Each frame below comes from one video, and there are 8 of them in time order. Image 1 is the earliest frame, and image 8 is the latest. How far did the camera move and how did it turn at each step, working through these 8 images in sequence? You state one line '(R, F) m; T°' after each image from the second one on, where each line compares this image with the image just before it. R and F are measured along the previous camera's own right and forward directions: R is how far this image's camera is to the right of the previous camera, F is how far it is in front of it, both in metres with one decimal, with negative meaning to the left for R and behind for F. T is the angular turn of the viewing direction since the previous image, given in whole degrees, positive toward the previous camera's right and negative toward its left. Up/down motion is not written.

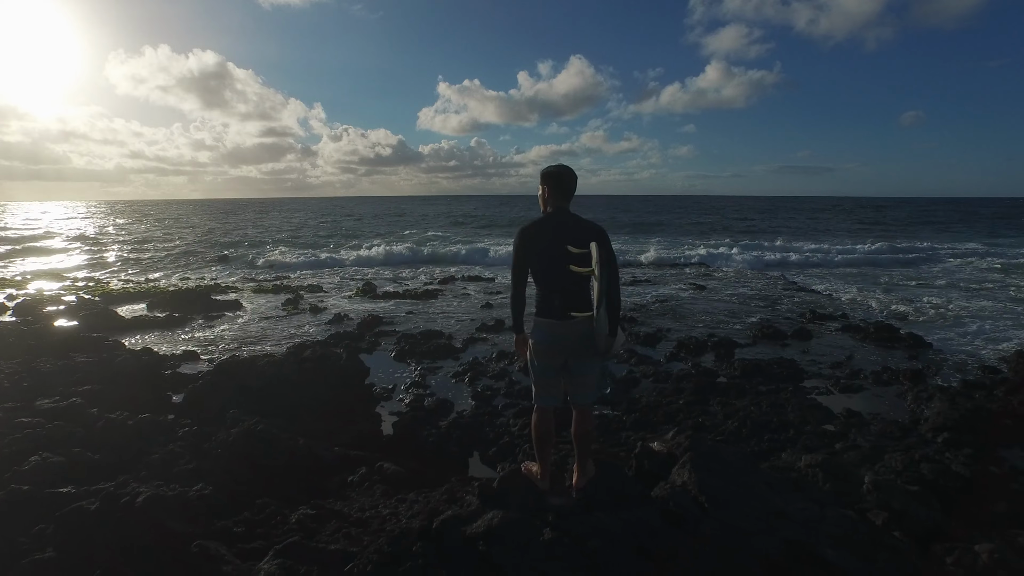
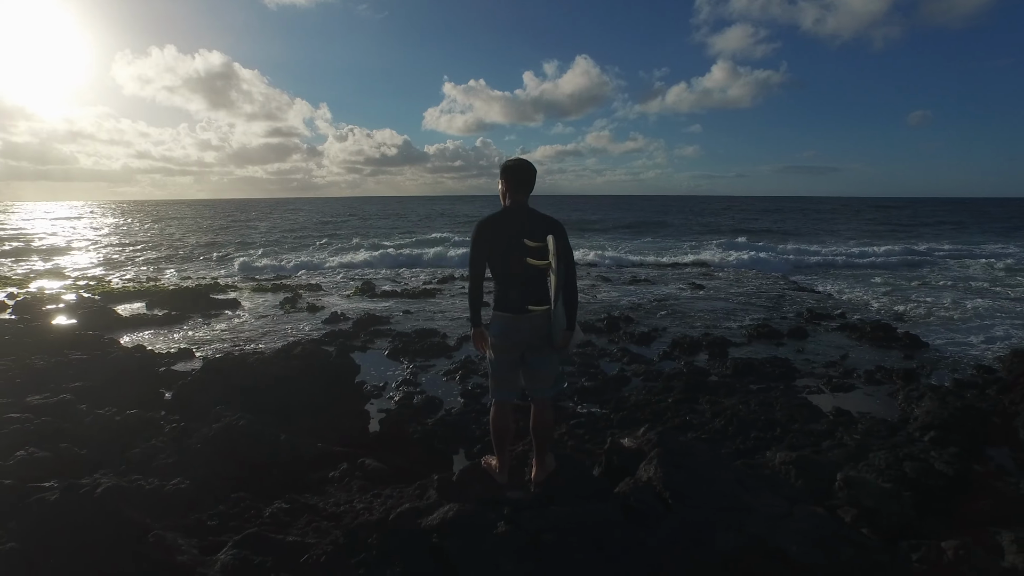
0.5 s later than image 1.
(+0.2, 0.0) m; 0°
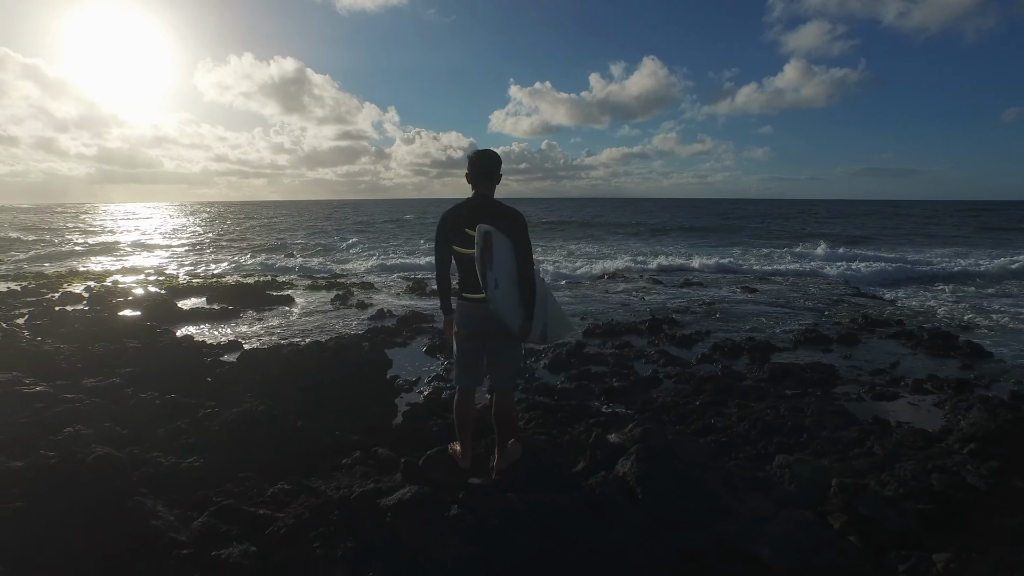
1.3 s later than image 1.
(+0.4, -0.1) m; -5°
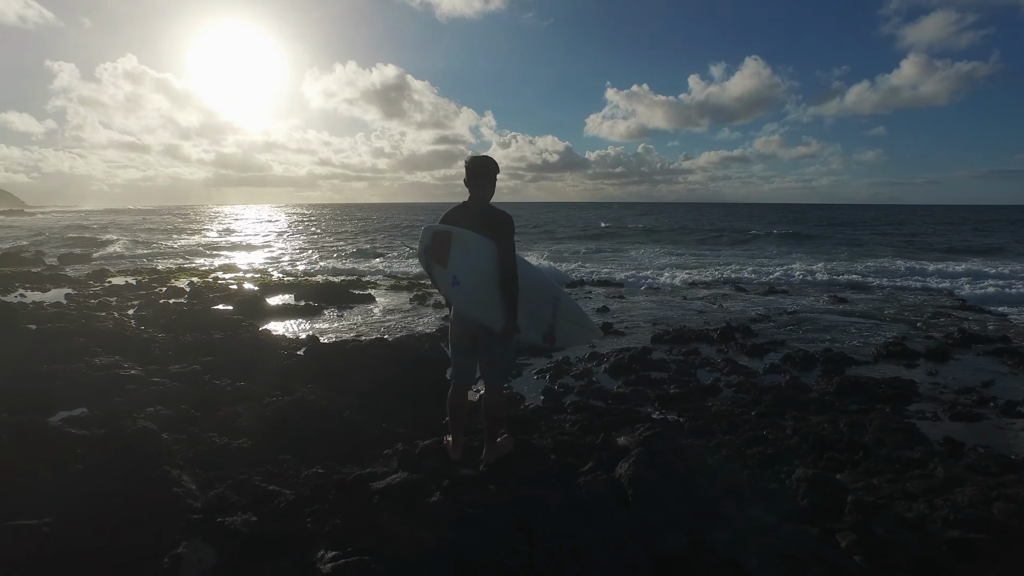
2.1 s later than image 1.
(+0.4, -0.1) m; -8°
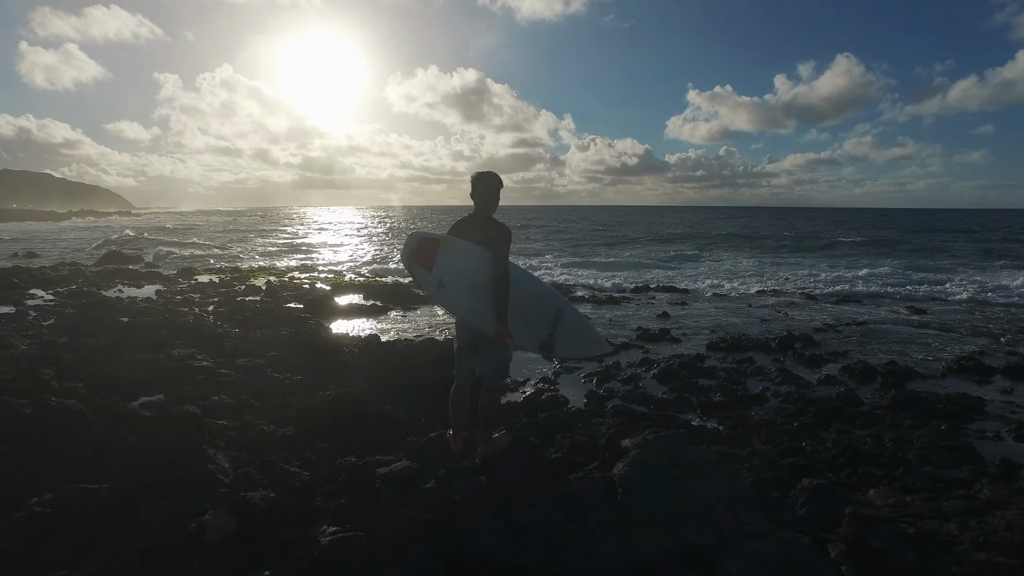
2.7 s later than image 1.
(+0.4, -0.2) m; -6°
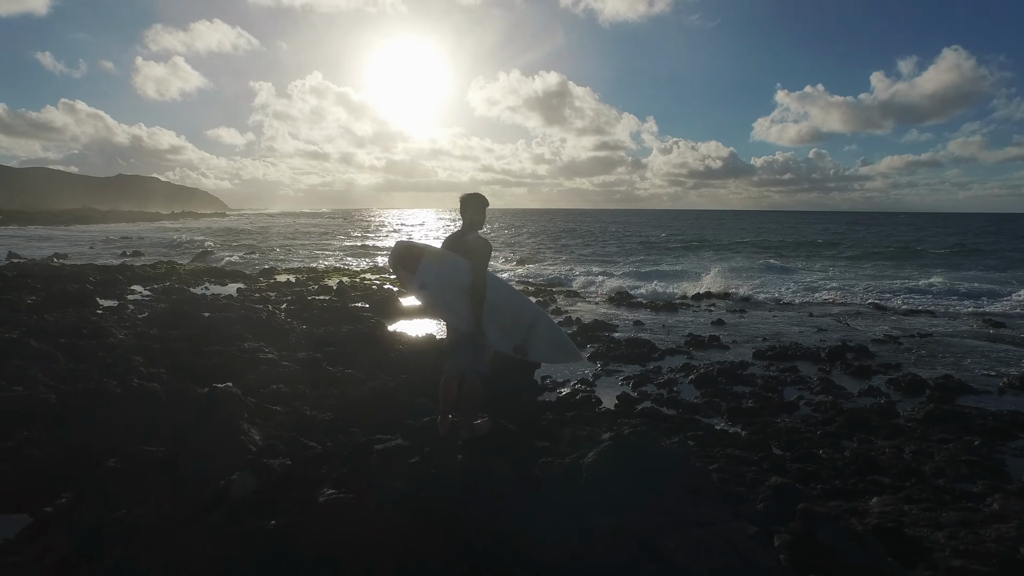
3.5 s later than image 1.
(+0.5, -0.5) m; -7°
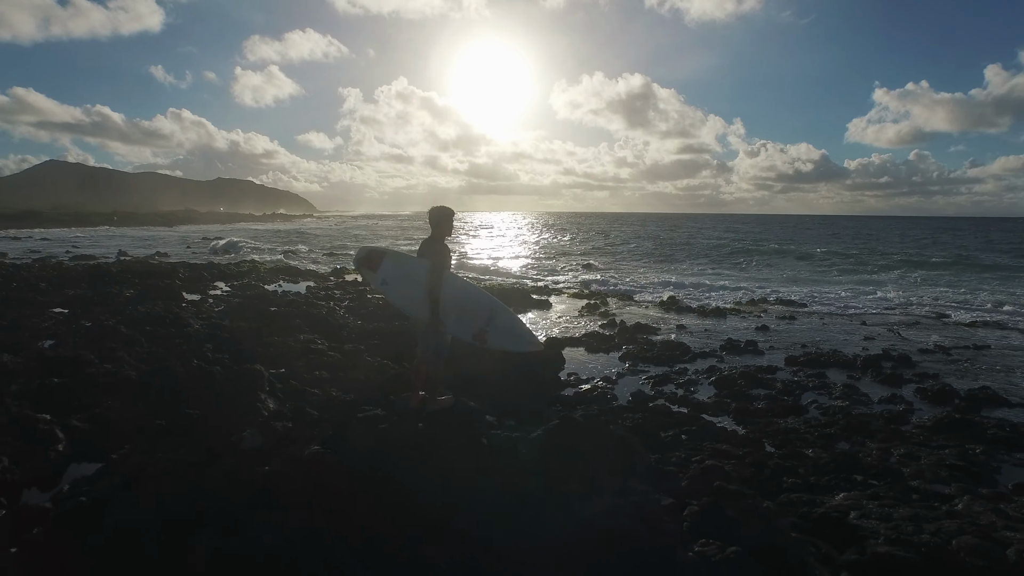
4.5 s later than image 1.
(+0.8, -0.7) m; -7°
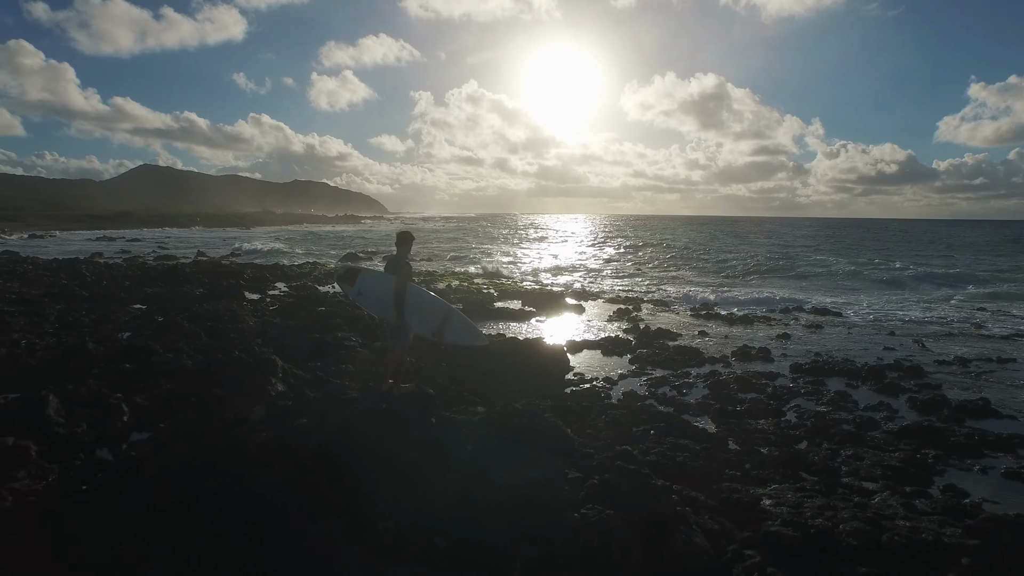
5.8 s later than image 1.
(+1.0, -1.0) m; -6°
